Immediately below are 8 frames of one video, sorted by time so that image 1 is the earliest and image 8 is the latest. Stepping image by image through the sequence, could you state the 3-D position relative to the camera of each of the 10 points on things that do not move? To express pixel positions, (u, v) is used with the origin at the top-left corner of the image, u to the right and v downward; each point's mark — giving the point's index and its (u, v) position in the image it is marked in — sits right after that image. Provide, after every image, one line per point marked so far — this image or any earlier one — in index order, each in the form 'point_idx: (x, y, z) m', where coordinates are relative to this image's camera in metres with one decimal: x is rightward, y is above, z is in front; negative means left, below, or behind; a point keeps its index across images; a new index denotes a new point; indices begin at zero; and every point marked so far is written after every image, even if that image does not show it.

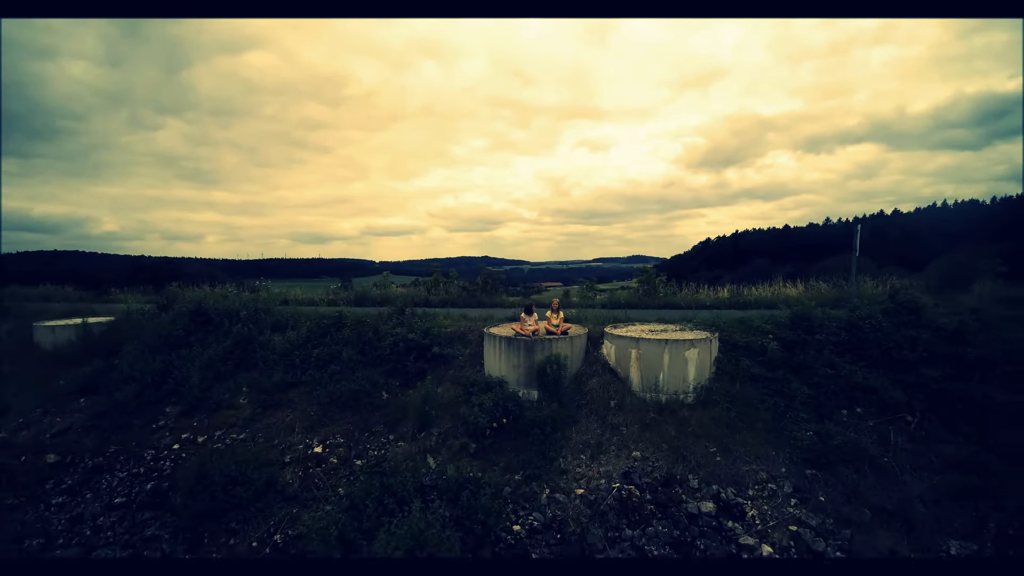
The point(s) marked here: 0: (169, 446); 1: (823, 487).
0: (-3.8, -1.7, +5.6) m
1: (+2.6, -1.6, +4.3) m
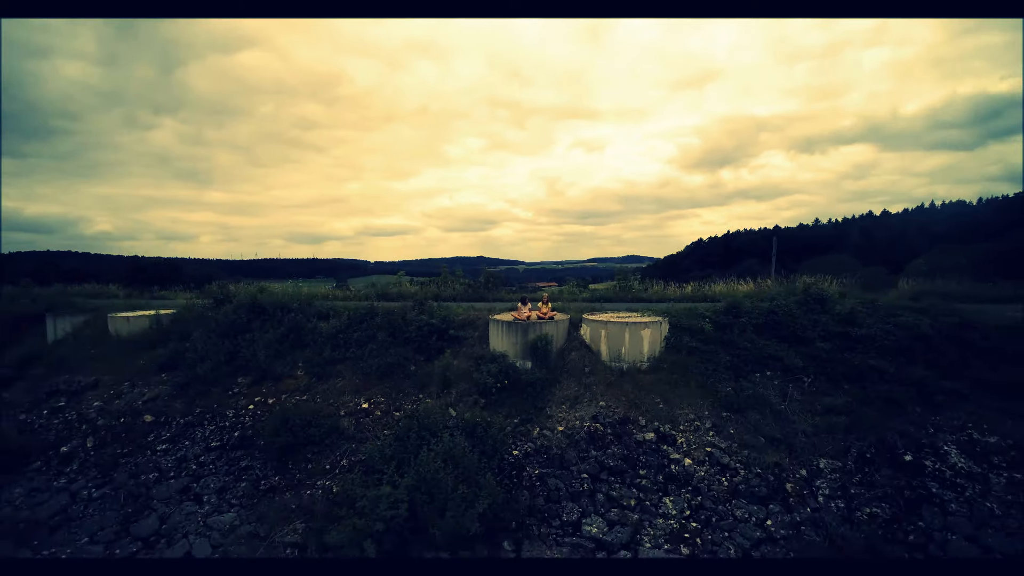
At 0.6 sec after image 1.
0: (-3.8, -1.7, +7.2) m
1: (+2.6, -1.6, +5.9) m
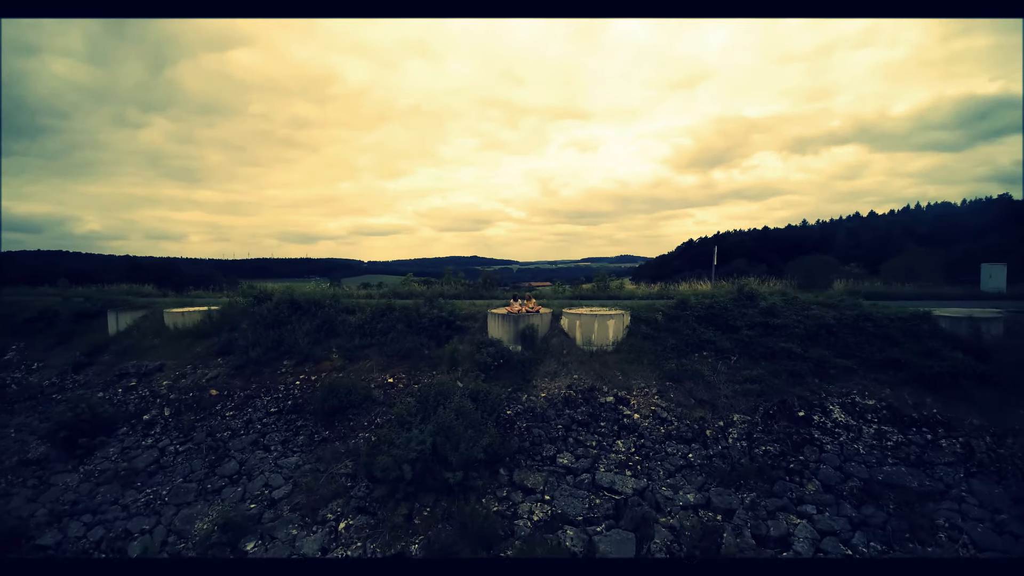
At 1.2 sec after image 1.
0: (-3.9, -1.7, +8.9) m
1: (+2.5, -1.6, +7.7) m
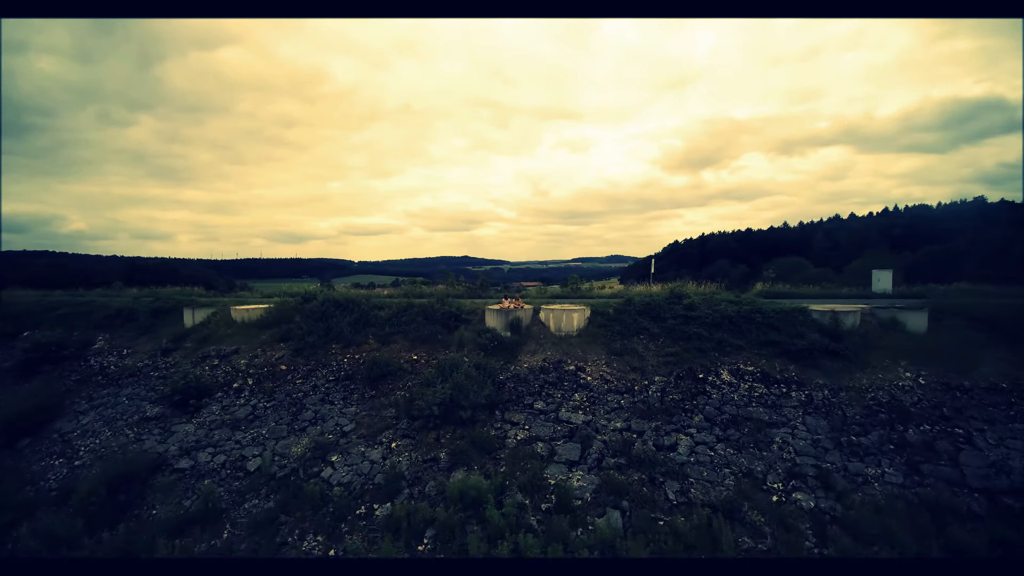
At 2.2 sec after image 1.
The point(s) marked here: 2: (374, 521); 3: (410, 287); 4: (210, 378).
0: (-4.1, -1.7, +12.1) m
1: (+2.3, -1.6, +10.9) m
2: (-2.2, -3.7, +7.9) m
3: (-3.5, 0.0, +17.2) m
4: (-7.5, -2.2, +12.2) m
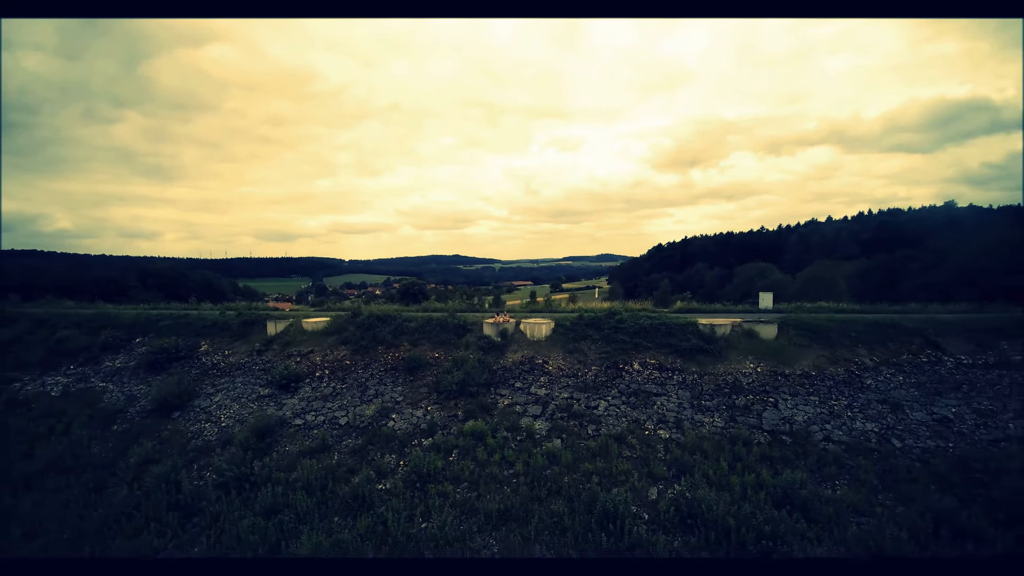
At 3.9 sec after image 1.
0: (-4.5, -2.5, +18.0) m
1: (+1.9, -2.4, +17.0) m
2: (-2.5, -4.5, +13.9) m
3: (-4.0, -0.8, +23.2) m
4: (-8.0, -3.0, +18.1) m
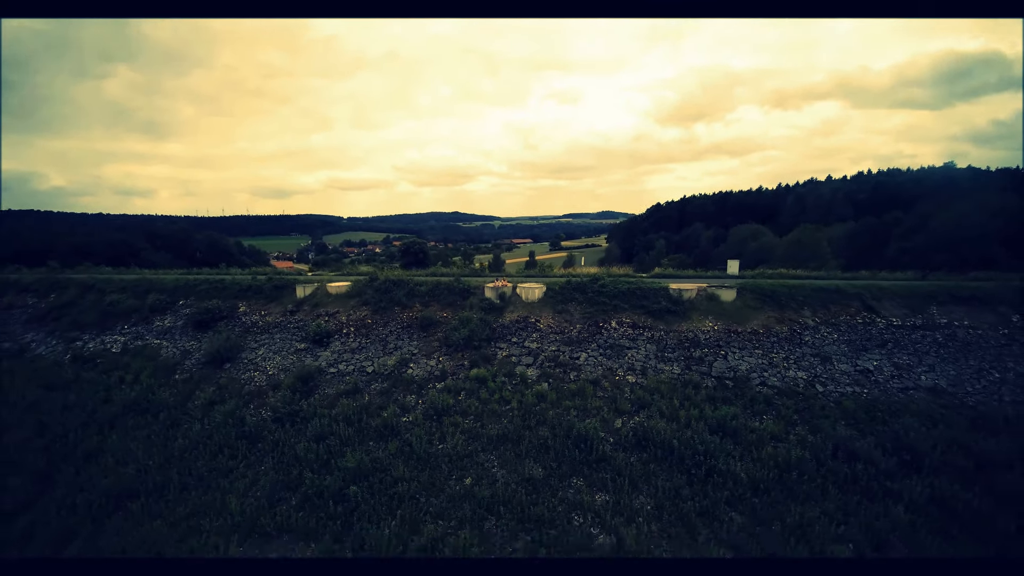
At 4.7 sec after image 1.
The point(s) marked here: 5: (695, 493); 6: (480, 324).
0: (-4.6, -1.2, +21.2) m
1: (+1.8, -1.2, +20.2) m
2: (-2.6, -3.6, +17.2) m
3: (-4.2, +0.9, +26.2) m
4: (-8.1, -1.7, +21.3) m
5: (+5.1, -5.6, +13.3) m
6: (-1.3, -1.5, +19.5) m
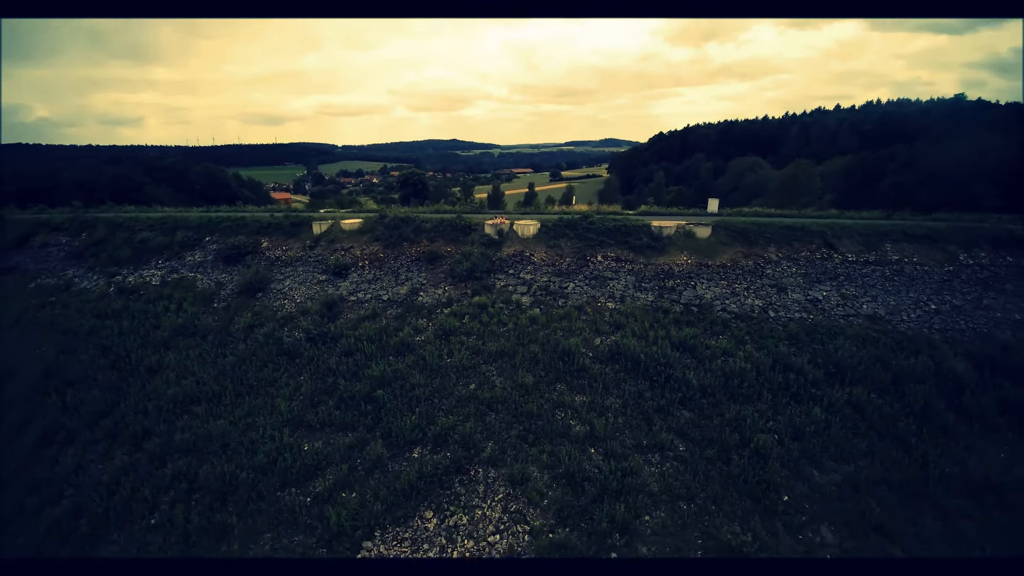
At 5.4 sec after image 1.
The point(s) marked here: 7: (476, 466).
0: (-4.8, +1.8, +23.7) m
1: (+1.7, +1.7, +22.7) m
2: (-2.8, -1.1, +20.1) m
3: (-4.3, +4.7, +28.4) m
4: (-8.2, +1.4, +23.9) m
5: (+4.9, -3.7, +16.6) m
6: (-1.5, +1.3, +22.1) m
7: (-1.1, -5.4, +14.5) m
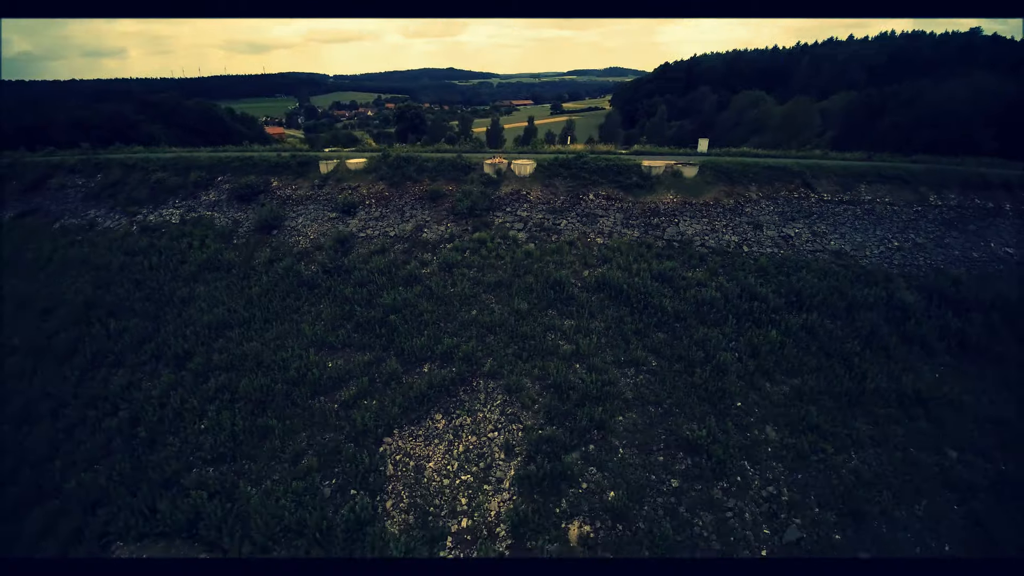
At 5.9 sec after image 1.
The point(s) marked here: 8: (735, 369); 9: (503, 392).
0: (-4.9, +5.1, +25.2) m
1: (+1.5, +4.9, +24.3) m
2: (-2.9, +1.8, +22.1) m
3: (-4.4, +8.6, +29.5) m
4: (-8.4, +4.7, +25.4) m
5: (+4.8, -1.2, +18.9) m
6: (-1.6, +4.4, +23.7) m
7: (-1.2, -3.2, +17.0) m
8: (+7.9, -2.9, +17.1) m
9: (-0.3, -3.5, +16.5) m
